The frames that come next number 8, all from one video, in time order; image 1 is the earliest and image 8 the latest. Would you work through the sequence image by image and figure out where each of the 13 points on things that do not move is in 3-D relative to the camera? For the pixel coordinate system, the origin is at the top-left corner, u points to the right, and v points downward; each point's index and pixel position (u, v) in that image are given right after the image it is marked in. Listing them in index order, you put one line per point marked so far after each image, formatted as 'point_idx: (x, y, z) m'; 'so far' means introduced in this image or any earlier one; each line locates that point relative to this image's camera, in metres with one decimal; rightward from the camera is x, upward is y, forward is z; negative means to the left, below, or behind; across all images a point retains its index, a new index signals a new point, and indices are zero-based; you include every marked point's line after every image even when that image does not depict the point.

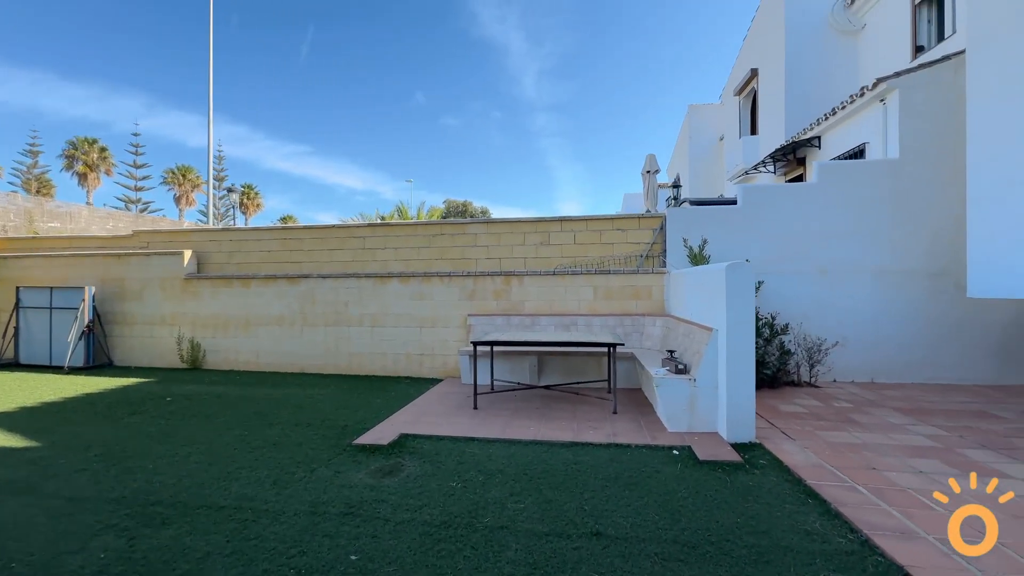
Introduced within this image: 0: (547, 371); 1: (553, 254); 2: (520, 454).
0: (+0.5, -1.3, +6.7) m
1: (+0.7, +0.6, +7.6) m
2: (+0.1, -1.5, +4.1) m
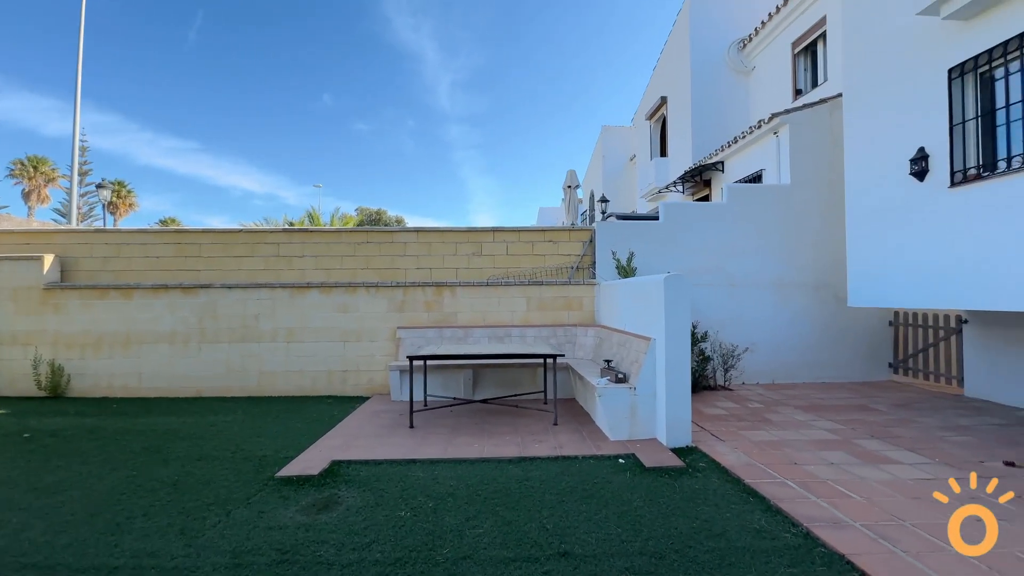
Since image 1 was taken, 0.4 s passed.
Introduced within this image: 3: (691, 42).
0: (-0.4, -1.4, +6.6) m
1: (-0.4, +0.4, +7.5) m
2: (-0.4, -1.6, +3.9) m
3: (+4.6, +6.3, +11.6) m
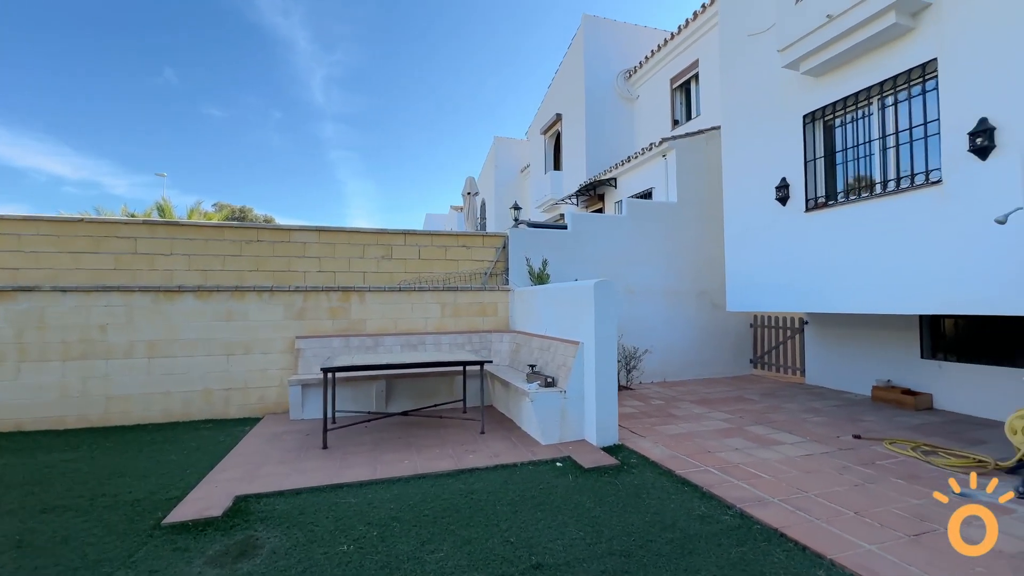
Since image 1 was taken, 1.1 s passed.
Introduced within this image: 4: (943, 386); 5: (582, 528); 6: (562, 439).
0: (-1.6, -1.5, +6.1) m
1: (-1.8, +0.3, +7.1) m
2: (-0.8, -1.7, +3.6) m
3: (+2.0, +6.1, +12.4) m
4: (+5.8, -1.3, +6.0) m
5: (+0.5, -1.6, +3.1) m
6: (+0.5, -1.6, +4.8) m
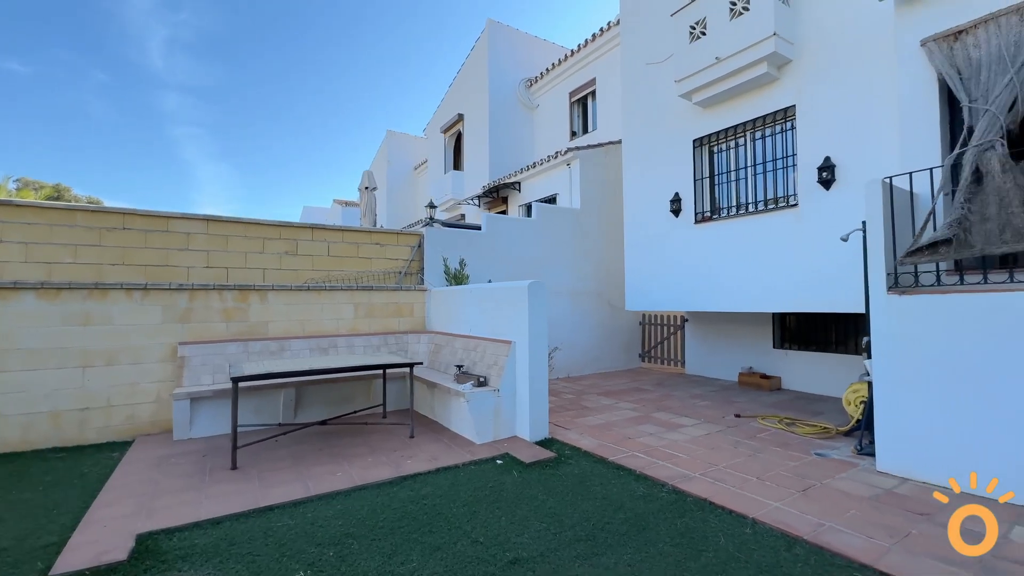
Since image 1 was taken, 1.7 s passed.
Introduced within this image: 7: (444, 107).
0: (-2.6, -1.5, +5.6) m
1: (-3.0, +0.3, +6.5) m
2: (-1.2, -1.6, +3.4) m
3: (-0.7, +6.1, +12.7) m
4: (+4.6, -1.4, +7.4) m
5: (+0.2, -1.6, +3.2) m
6: (-0.2, -1.6, +4.9) m
7: (-2.3, +6.1, +15.2) m
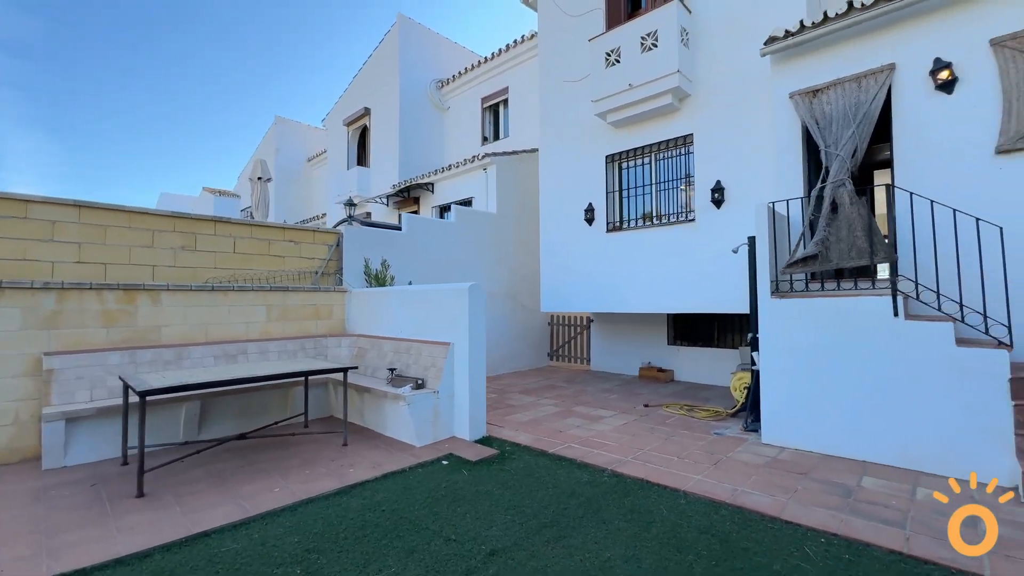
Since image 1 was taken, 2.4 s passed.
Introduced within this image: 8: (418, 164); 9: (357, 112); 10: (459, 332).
0: (-3.4, -1.5, +5.0) m
1: (-4.0, +0.3, +5.8) m
2: (-1.5, -1.7, +3.2) m
3: (-3.1, +6.1, +12.4) m
4: (+3.2, -1.4, +8.5) m
5: (0.0, -1.7, +3.3) m
6: (-0.8, -1.6, +4.9) m
7: (-5.3, +6.1, +14.4) m
8: (-2.6, +3.5, +12.7) m
9: (-4.7, +5.4, +13.7) m
10: (-0.6, -0.5, +5.0) m
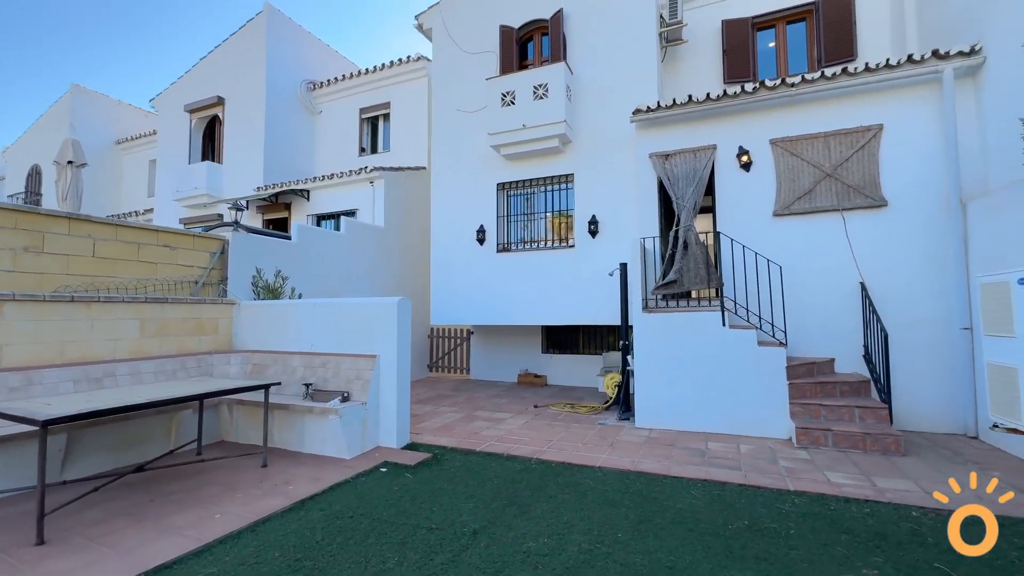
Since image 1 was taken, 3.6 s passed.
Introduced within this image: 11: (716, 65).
0: (-4.1, -1.6, +4.2) m
1: (-4.9, +0.2, +4.8) m
2: (-1.7, -1.8, +3.1) m
3: (-6.3, +5.8, +11.4) m
4: (+0.9, -1.8, +9.7) m
5: (-0.4, -1.8, +3.8) m
6: (-1.7, -1.8, +5.0) m
7: (-9.0, +5.8, +12.6) m
8: (-6.0, +3.2, +11.8) m
9: (-8.3, +5.1, +12.1) m
10: (-1.5, -0.7, +5.2) m
11: (+3.8, +4.2, +8.4) m
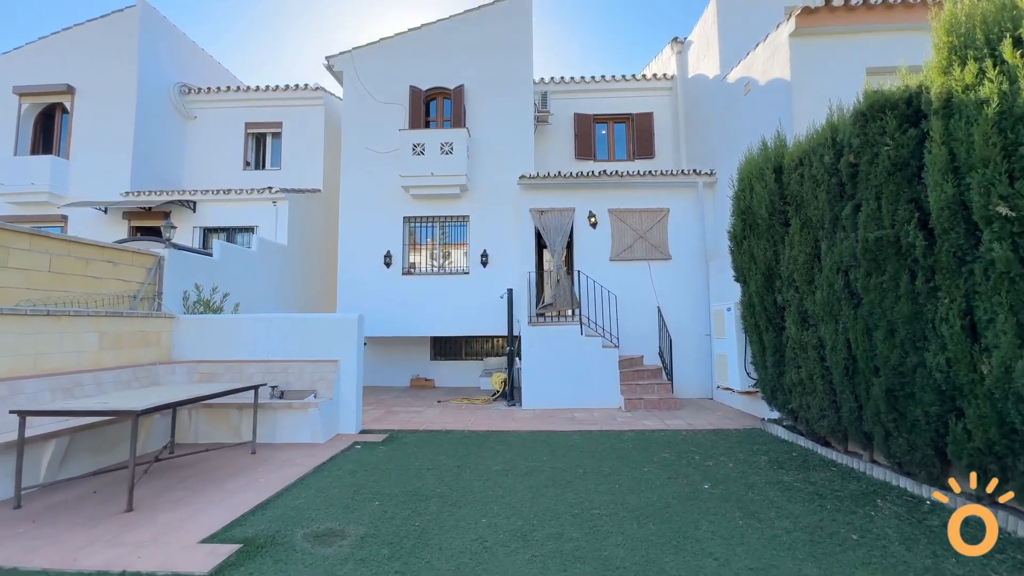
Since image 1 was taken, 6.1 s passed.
0: (-4.5, -1.7, +4.6) m
1: (-5.5, +0.1, +4.9) m
2: (-1.9, -2.0, +4.4) m
3: (-9.0, +5.5, +10.8) m
4: (-1.8, -2.2, +11.5) m
5: (-0.9, -2.1, +5.5) m
6: (-2.5, -2.1, +6.1) m
7: (-12.0, +5.6, +10.9) m
8: (-8.9, +2.9, +11.2) m
9: (-11.1, +4.9, +10.7) m
10: (-2.4, -0.9, +6.5) m
11: (+1.5, +3.7, +11.5) m
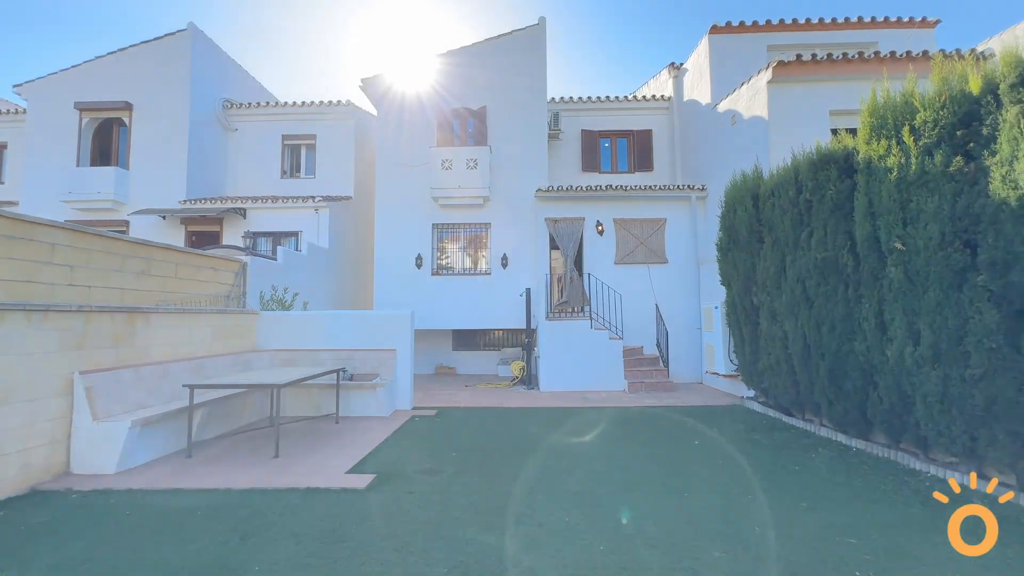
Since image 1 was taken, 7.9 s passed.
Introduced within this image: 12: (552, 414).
0: (-4.0, -1.8, +6.0) m
1: (-4.9, 0.0, +6.2) m
2: (-1.4, -2.0, +5.8) m
3: (-8.6, +5.6, +11.9) m
4: (-1.5, -2.2, +12.9) m
5: (-0.4, -2.1, +6.9) m
6: (-2.1, -2.1, +7.5) m
7: (-11.6, +5.7, +12.0) m
8: (-8.5, +3.0, +12.4) m
9: (-10.7, +4.9, +11.8) m
10: (-1.9, -0.9, +7.9) m
11: (+1.9, +3.7, +12.8) m
12: (+0.7, -2.1, +7.6) m
